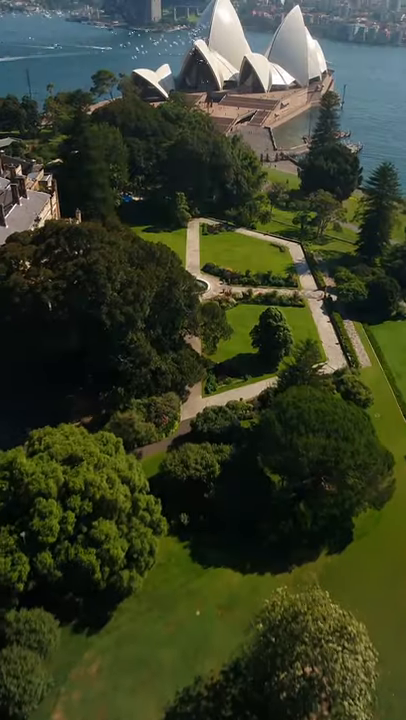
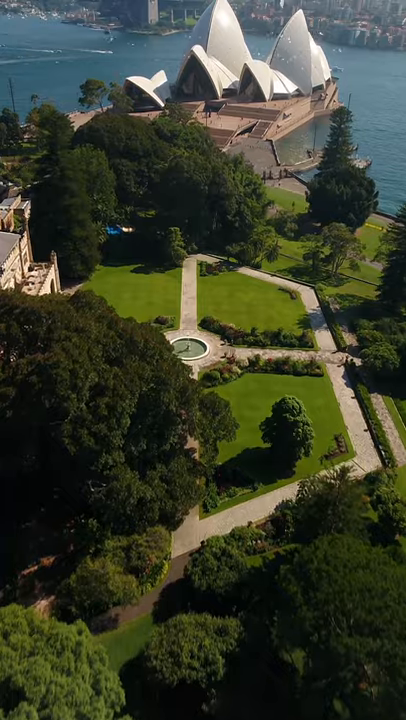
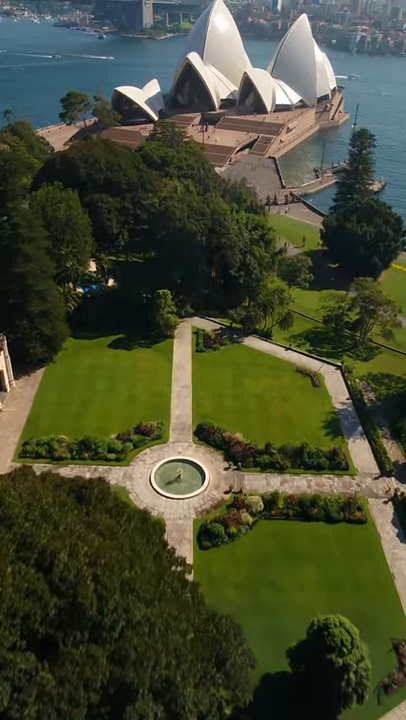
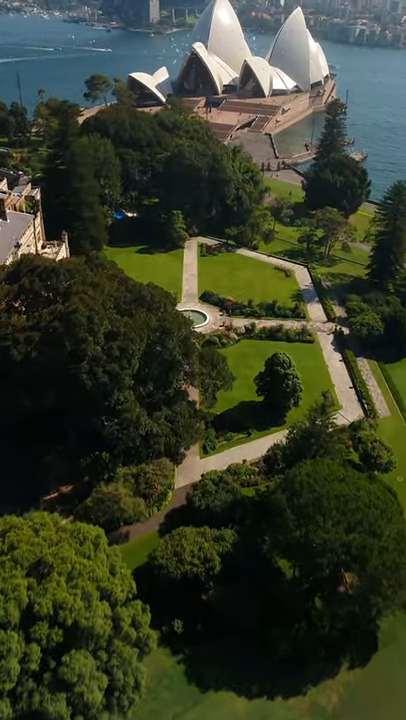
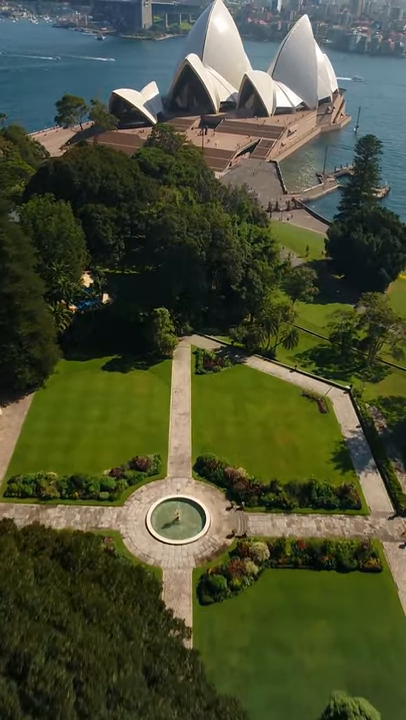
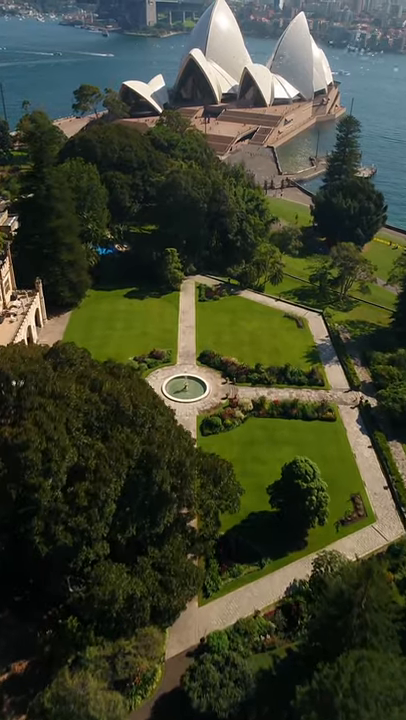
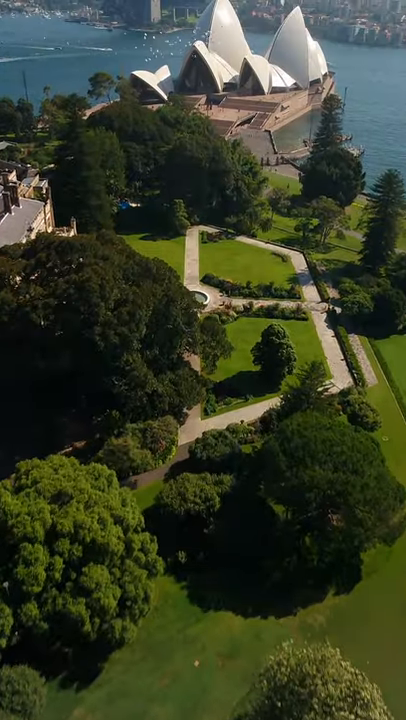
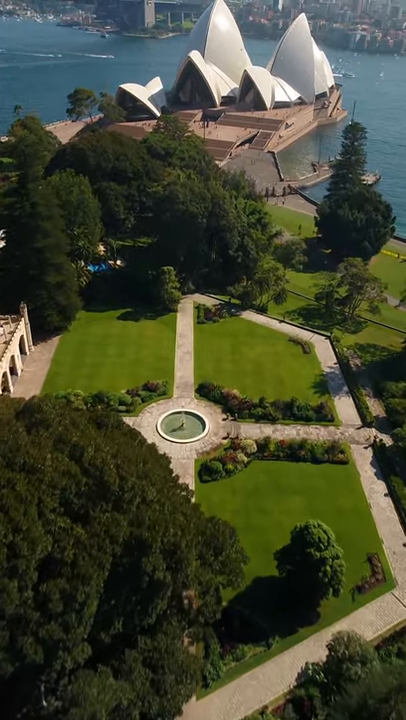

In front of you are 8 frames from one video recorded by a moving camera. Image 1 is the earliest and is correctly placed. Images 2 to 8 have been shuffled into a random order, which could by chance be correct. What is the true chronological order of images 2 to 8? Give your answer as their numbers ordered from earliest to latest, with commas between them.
7, 4, 2, 6, 8, 3, 5
